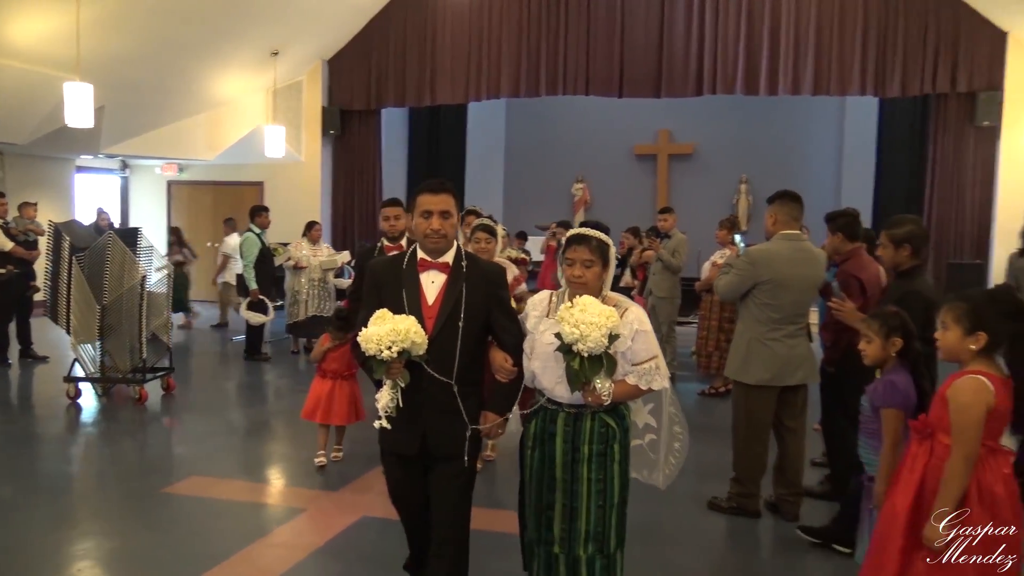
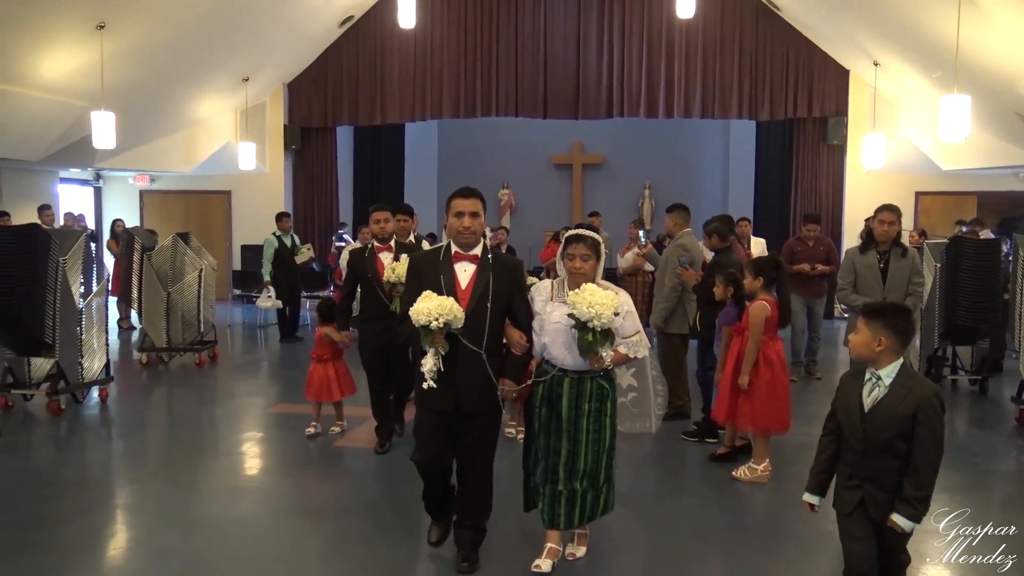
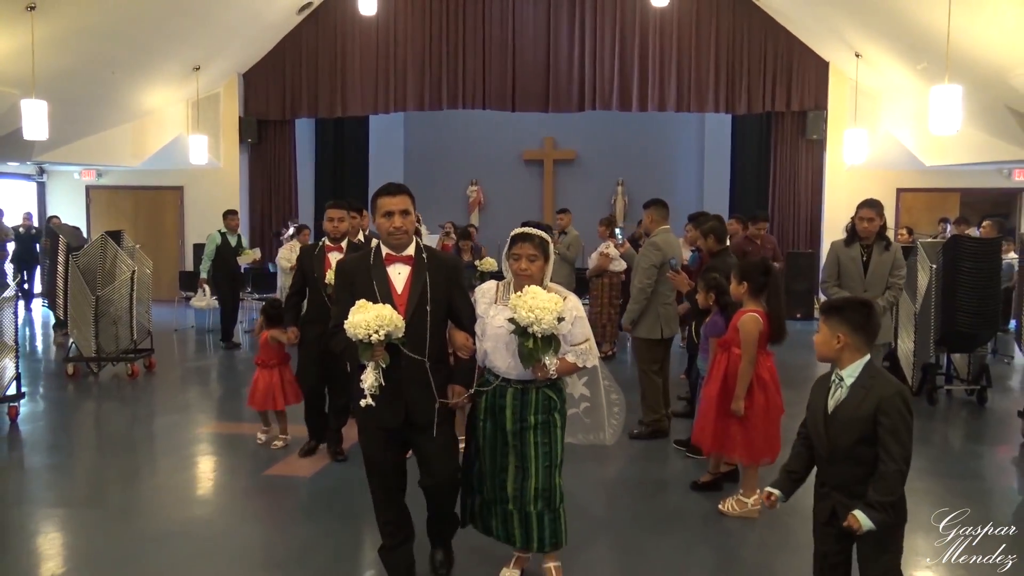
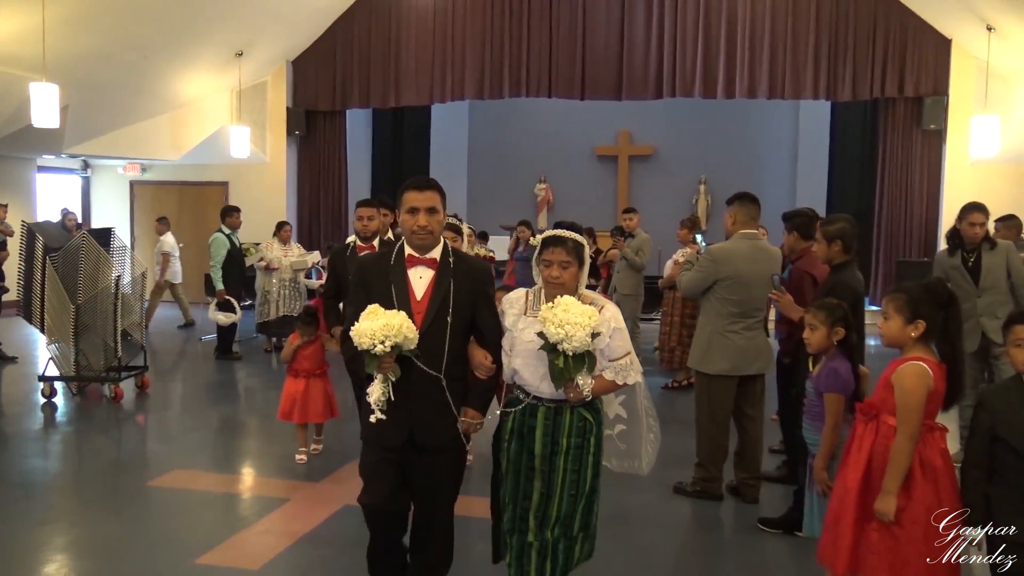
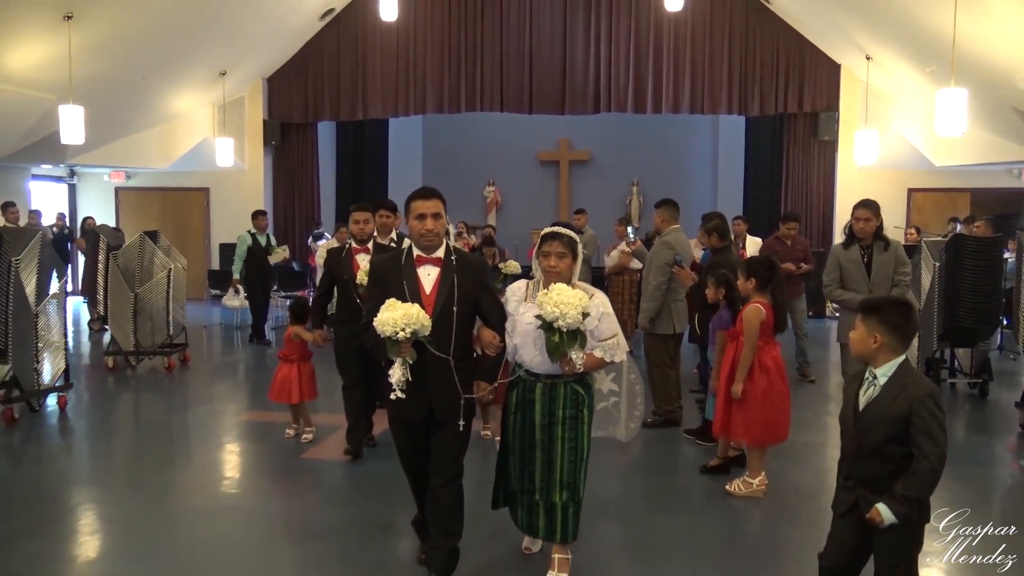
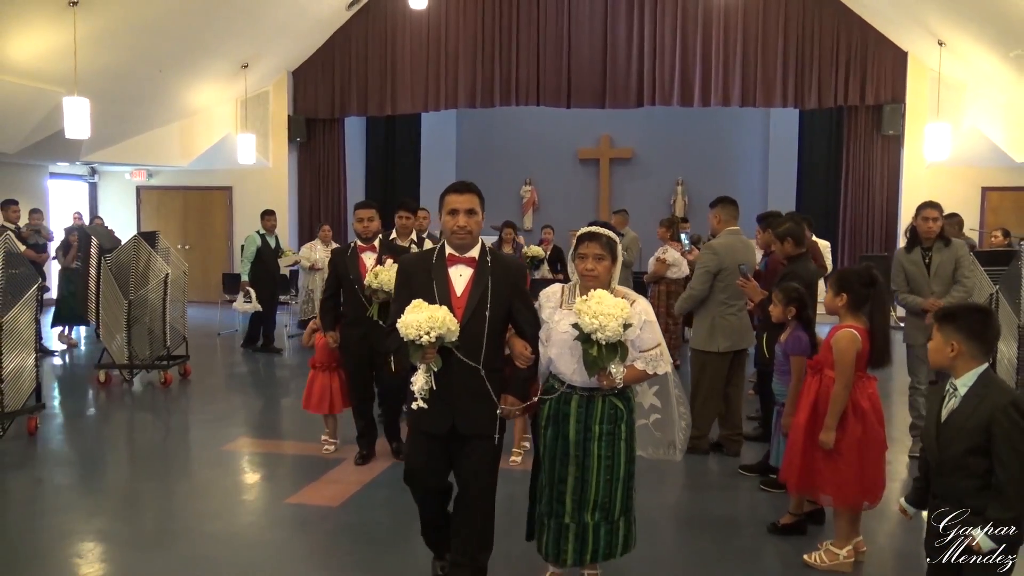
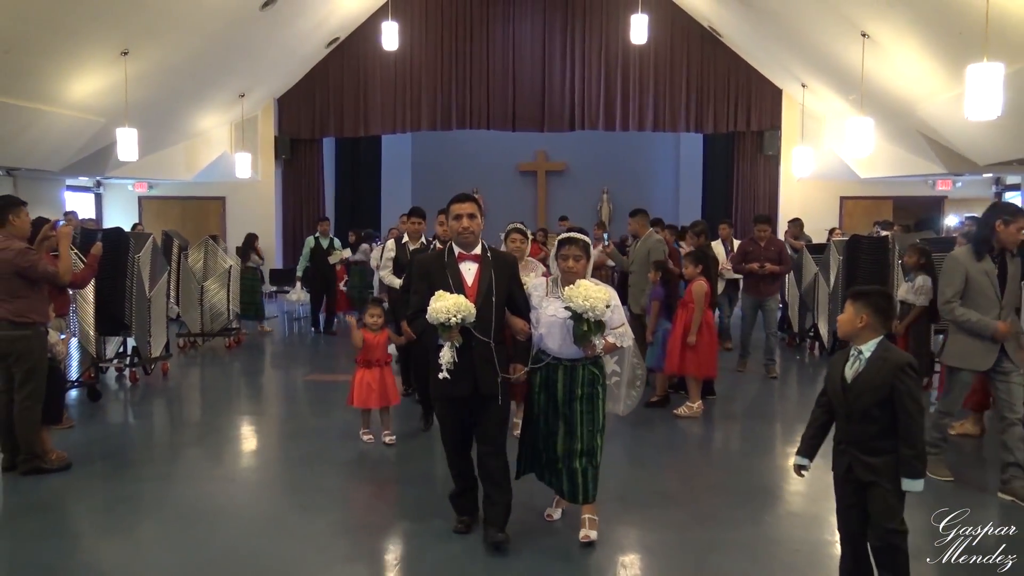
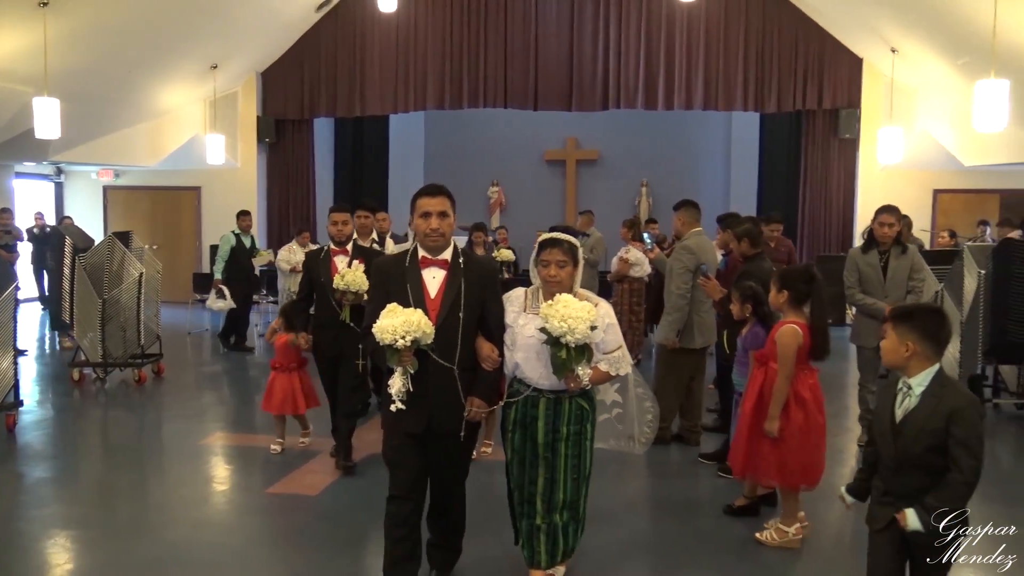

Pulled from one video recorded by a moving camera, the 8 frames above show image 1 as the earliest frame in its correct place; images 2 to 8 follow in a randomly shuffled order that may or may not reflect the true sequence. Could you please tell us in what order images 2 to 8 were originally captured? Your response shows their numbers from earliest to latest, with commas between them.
4, 6, 8, 3, 5, 2, 7
